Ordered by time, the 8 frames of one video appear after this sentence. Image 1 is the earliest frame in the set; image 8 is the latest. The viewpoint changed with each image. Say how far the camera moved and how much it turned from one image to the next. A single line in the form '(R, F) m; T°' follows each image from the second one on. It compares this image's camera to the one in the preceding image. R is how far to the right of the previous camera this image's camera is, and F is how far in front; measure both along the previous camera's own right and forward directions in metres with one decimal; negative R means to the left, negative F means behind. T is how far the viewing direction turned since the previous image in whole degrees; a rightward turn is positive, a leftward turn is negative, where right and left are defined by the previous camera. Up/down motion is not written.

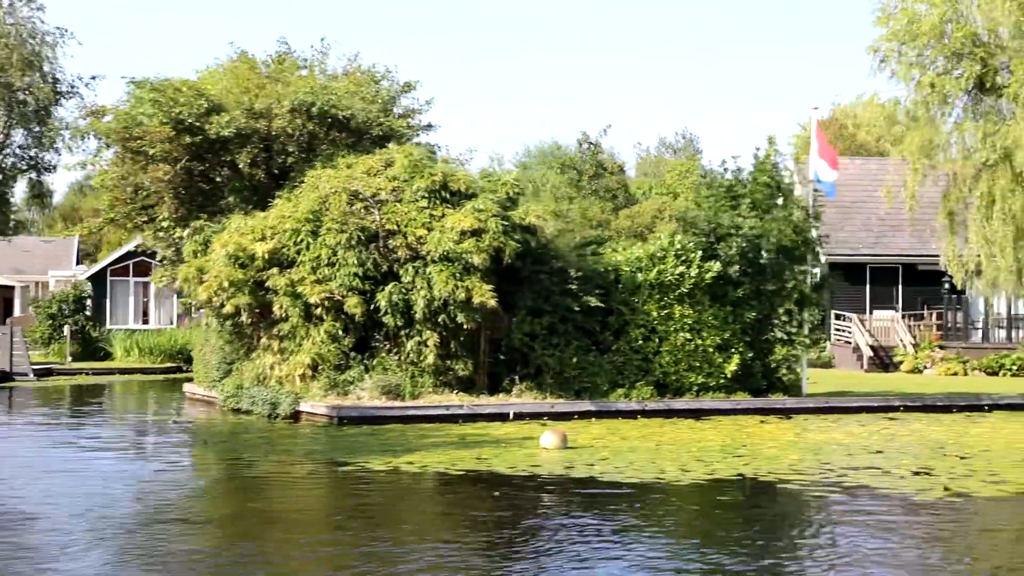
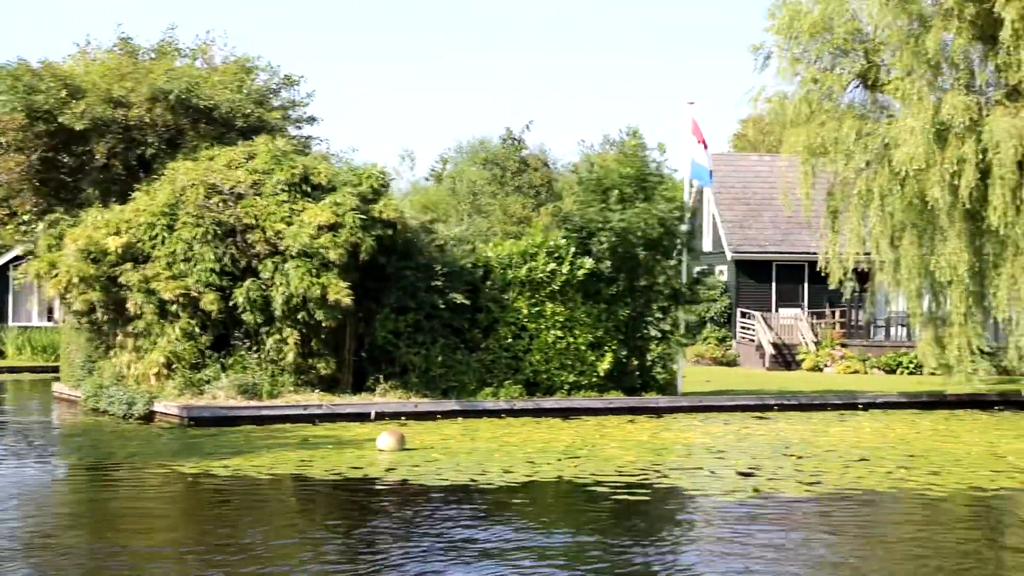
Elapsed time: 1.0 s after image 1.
(+1.2, +0.3) m; +3°
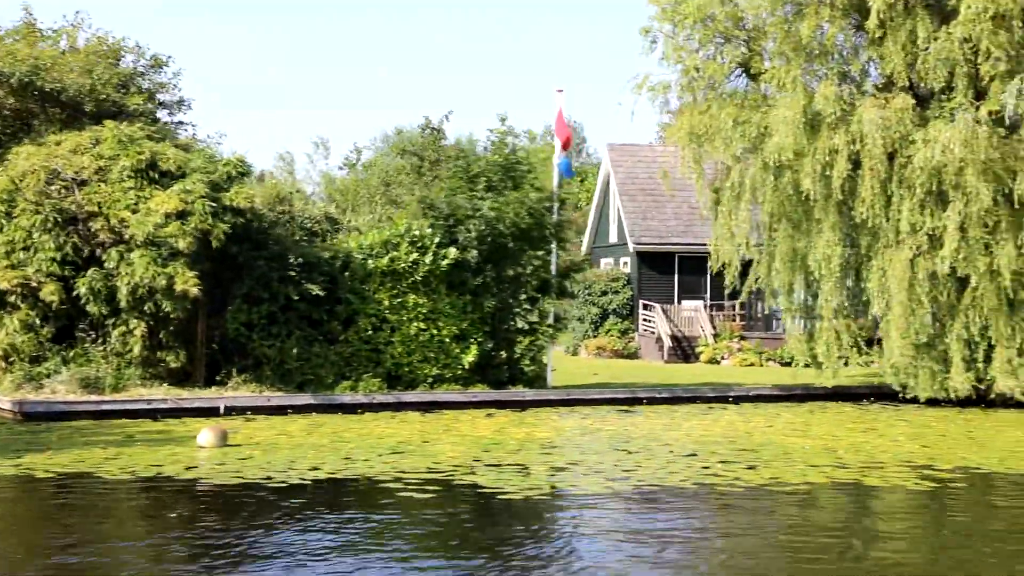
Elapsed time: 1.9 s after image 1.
(+1.2, +0.4) m; +3°
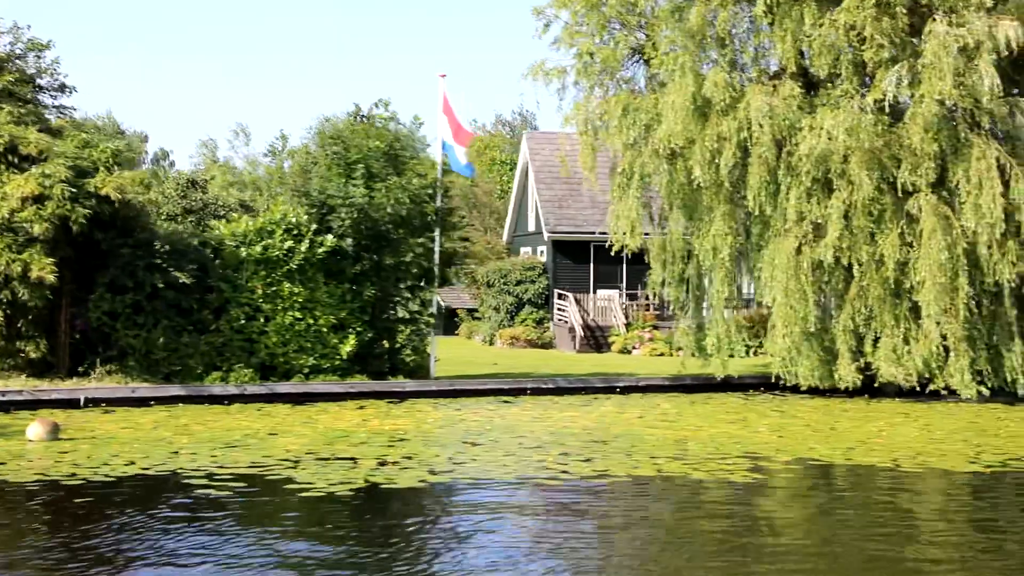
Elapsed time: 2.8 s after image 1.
(+1.0, +0.3) m; +2°
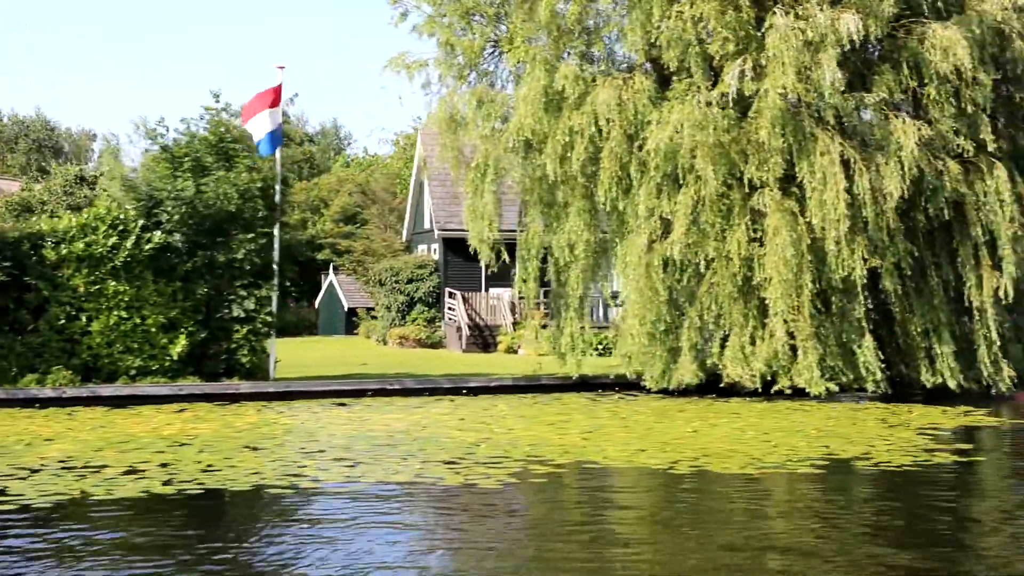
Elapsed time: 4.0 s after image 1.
(+1.5, +0.4) m; +3°
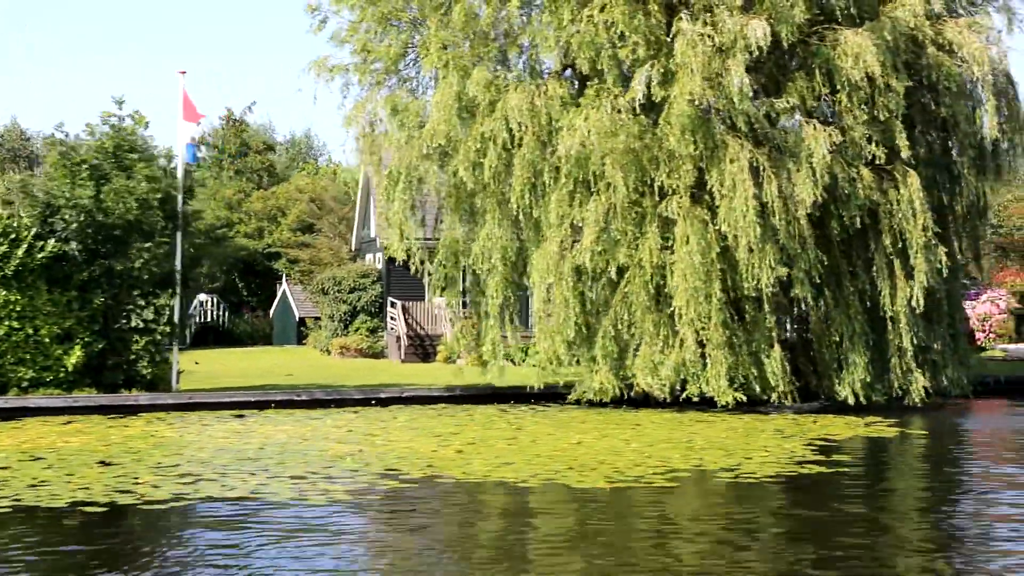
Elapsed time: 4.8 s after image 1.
(+1.1, +0.3) m; +1°
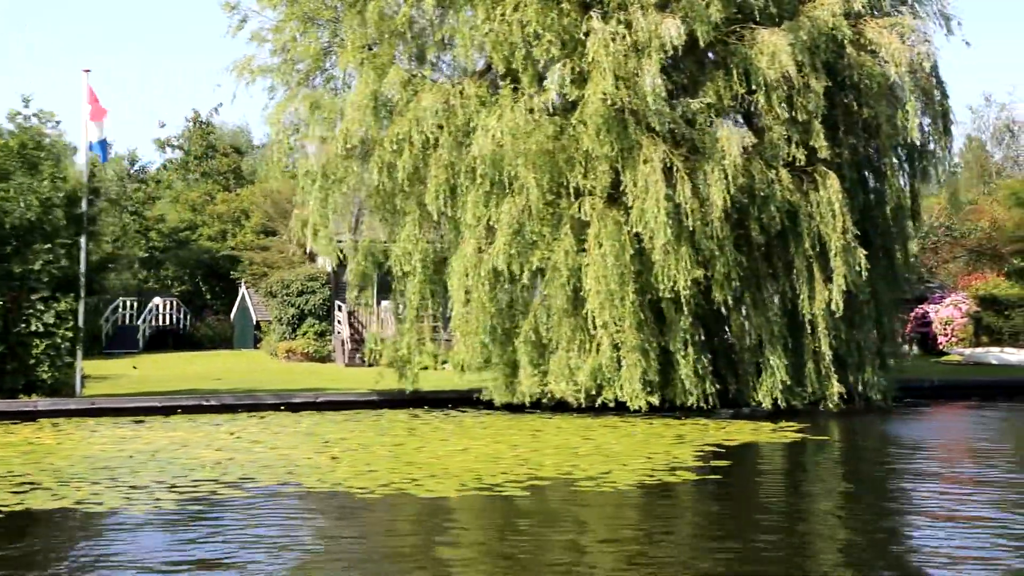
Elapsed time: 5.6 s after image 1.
(+1.1, +0.3) m; 0°
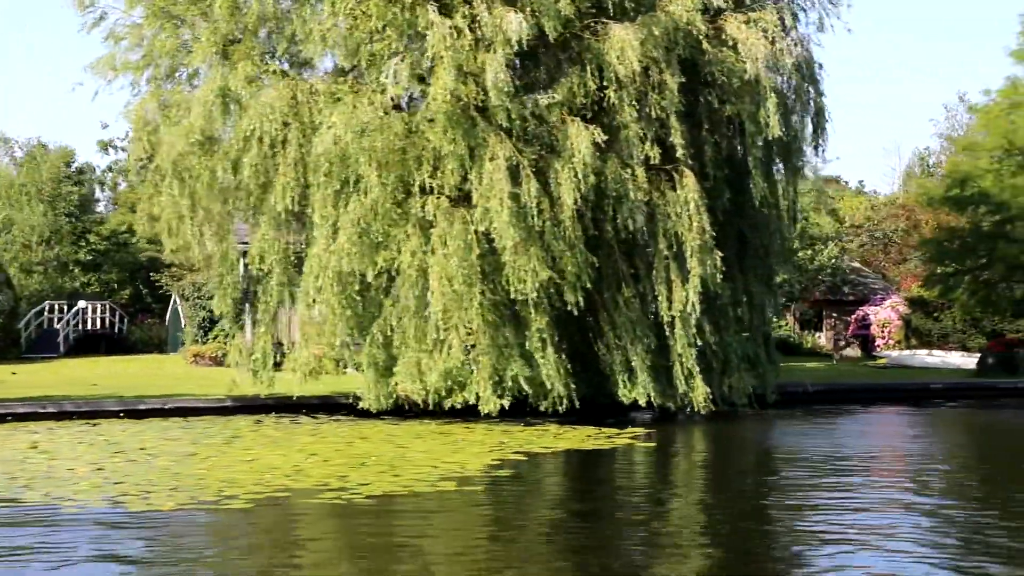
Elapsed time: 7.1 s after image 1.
(+1.9, +0.5) m; +1°
